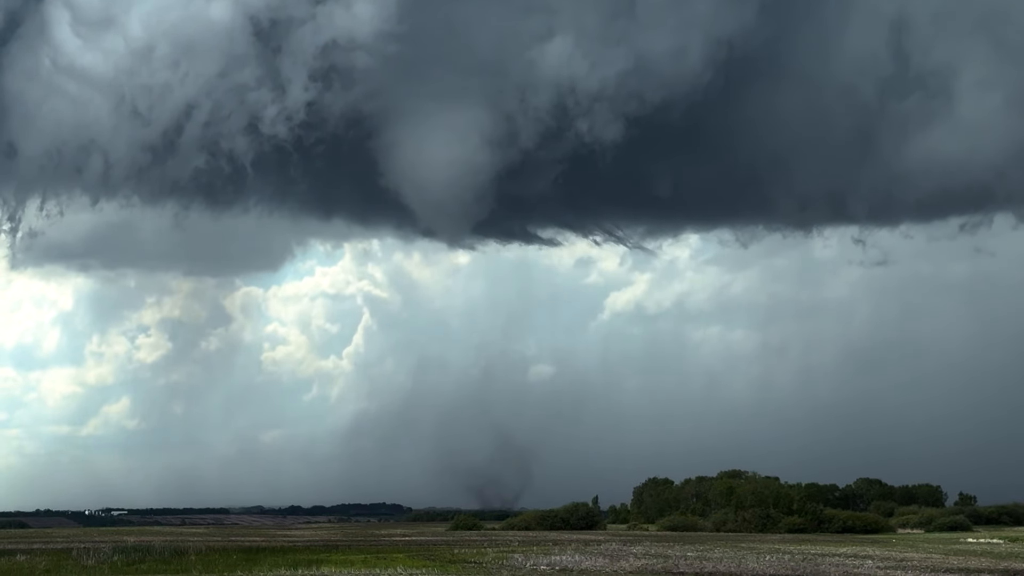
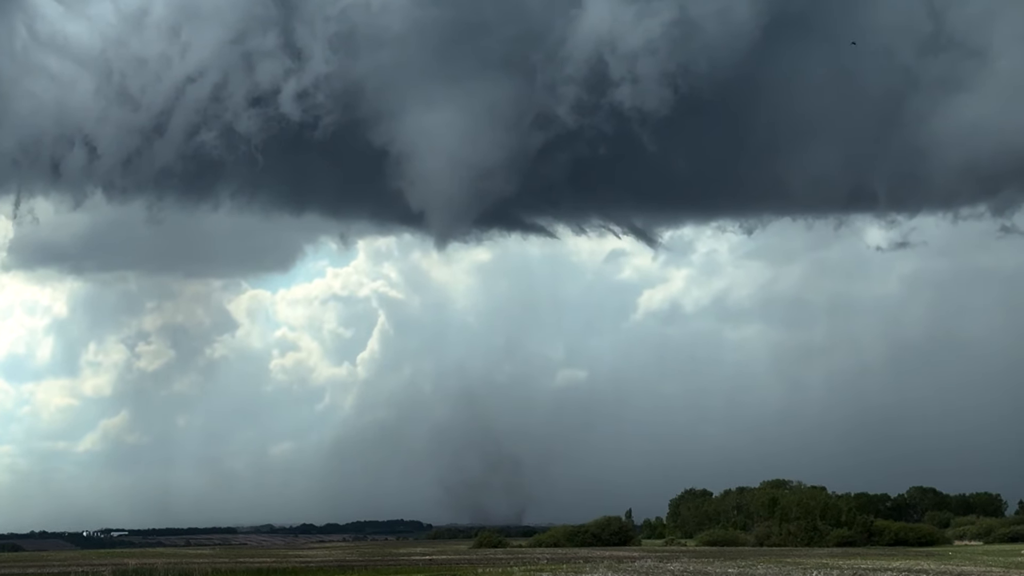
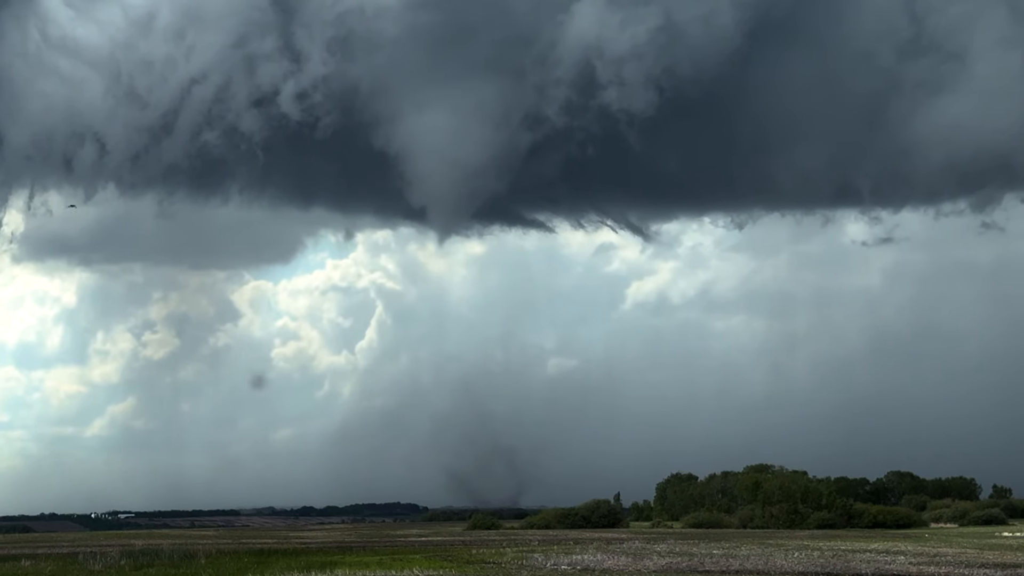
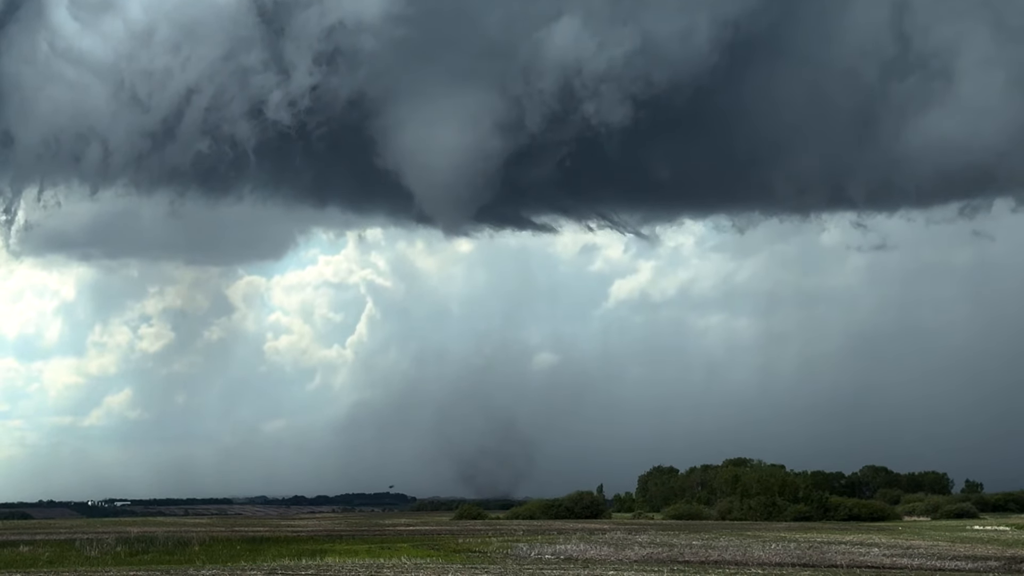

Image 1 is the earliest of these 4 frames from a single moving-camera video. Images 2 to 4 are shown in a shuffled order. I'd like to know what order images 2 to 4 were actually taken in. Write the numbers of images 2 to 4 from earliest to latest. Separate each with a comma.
4, 3, 2
